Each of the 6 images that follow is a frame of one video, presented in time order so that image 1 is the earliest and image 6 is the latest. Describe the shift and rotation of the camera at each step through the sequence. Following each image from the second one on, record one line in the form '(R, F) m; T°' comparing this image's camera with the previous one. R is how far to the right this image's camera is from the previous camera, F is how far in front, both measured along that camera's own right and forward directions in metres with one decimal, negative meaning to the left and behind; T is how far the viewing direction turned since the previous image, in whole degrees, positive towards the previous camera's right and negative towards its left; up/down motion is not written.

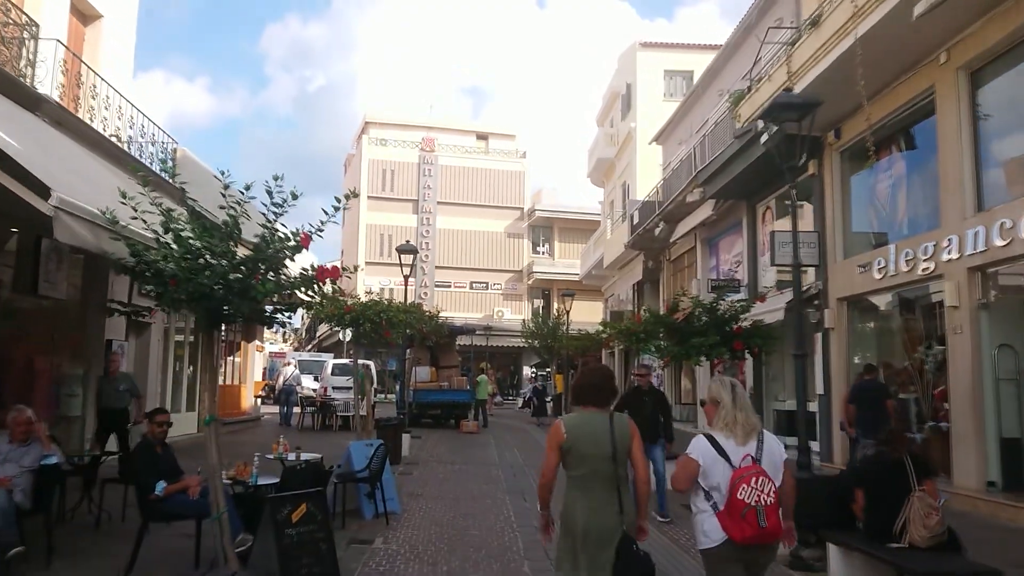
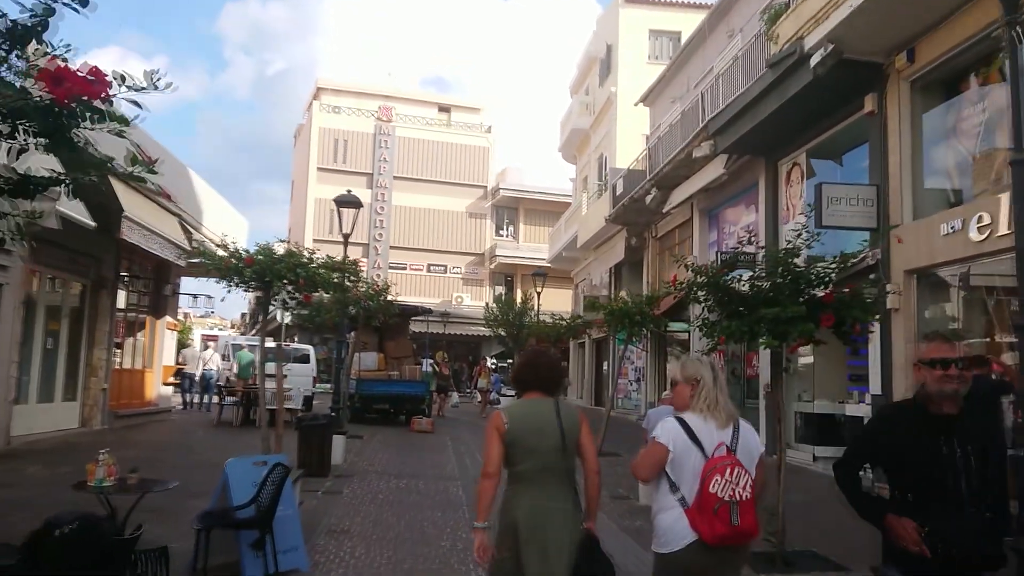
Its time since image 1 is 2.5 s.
(-0.1, +3.5) m; +3°
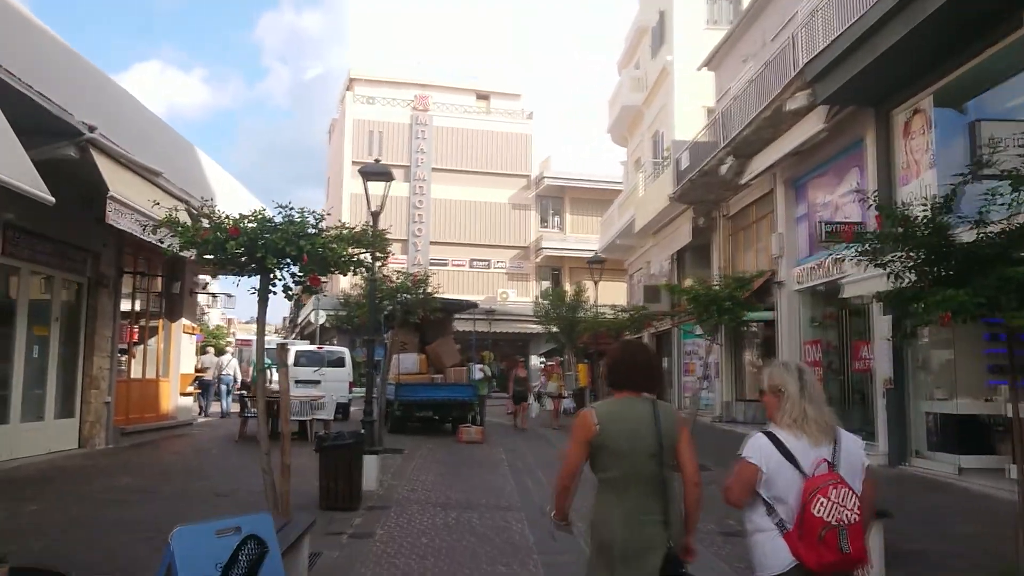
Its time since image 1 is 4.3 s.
(-0.3, +2.4) m; -3°
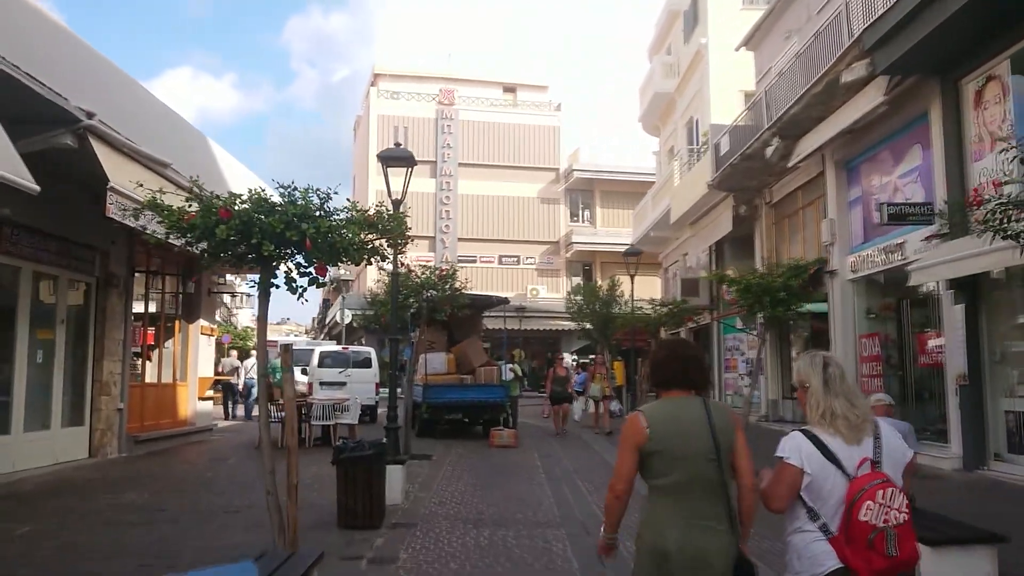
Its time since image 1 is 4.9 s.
(-0.1, +0.9) m; -2°
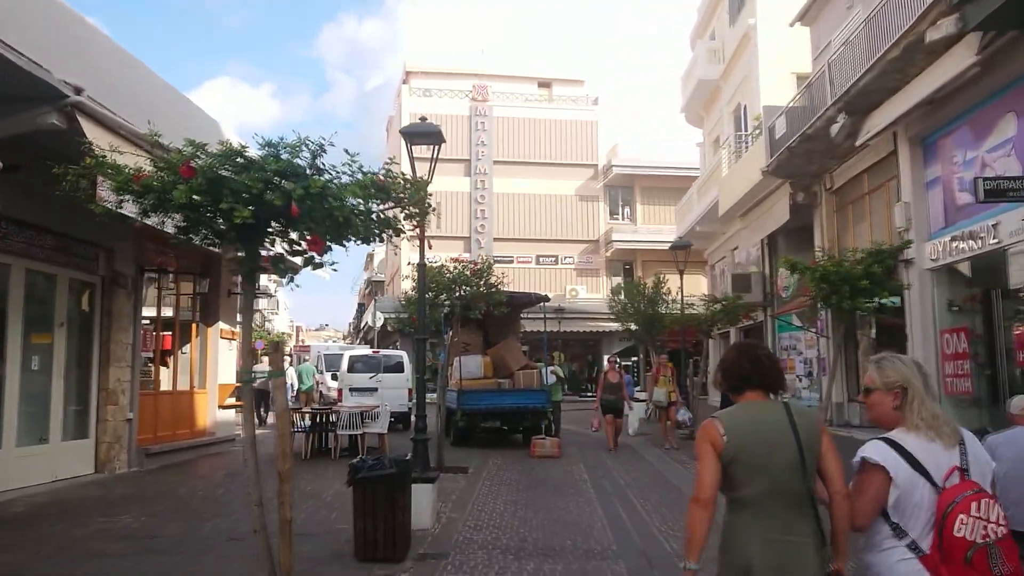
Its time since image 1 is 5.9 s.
(-0.1, +1.3) m; -2°
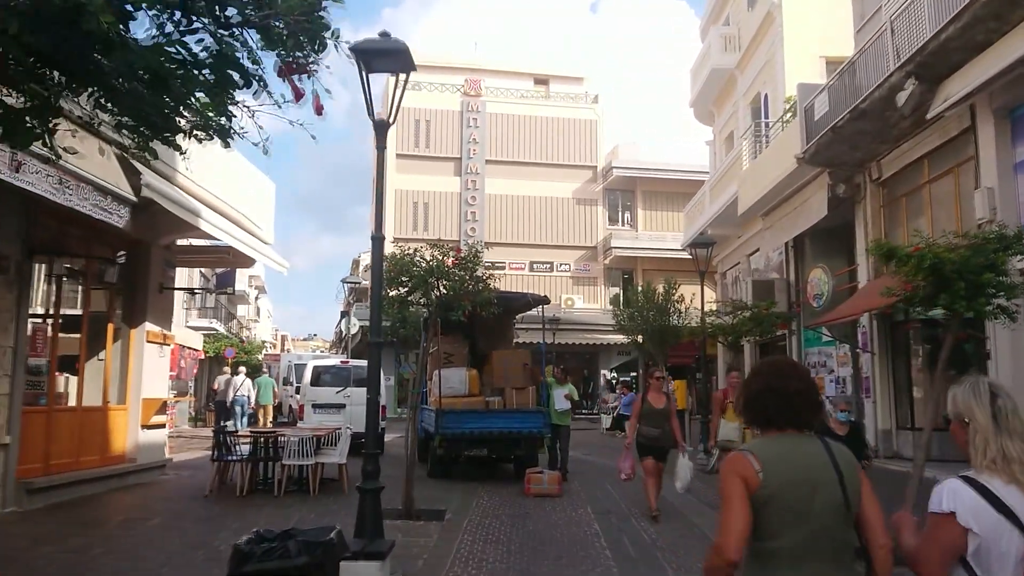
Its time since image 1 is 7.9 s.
(0.0, +2.7) m; +1°
